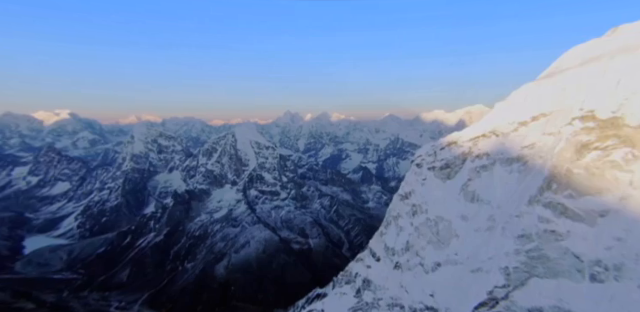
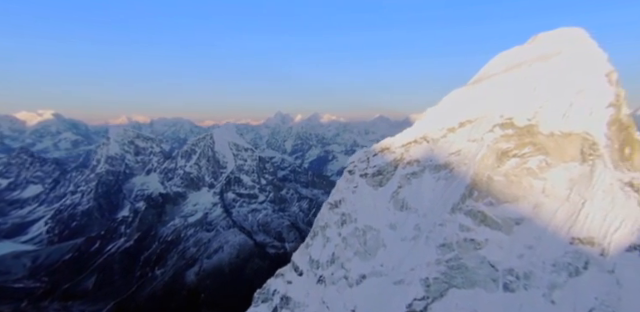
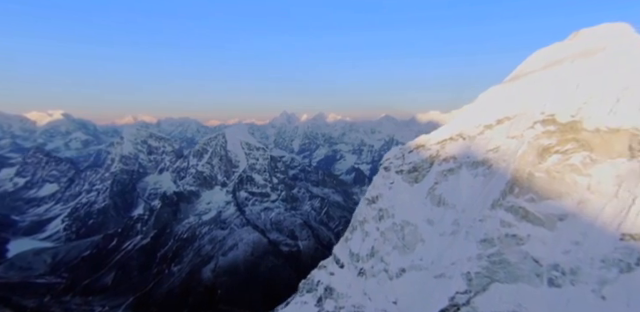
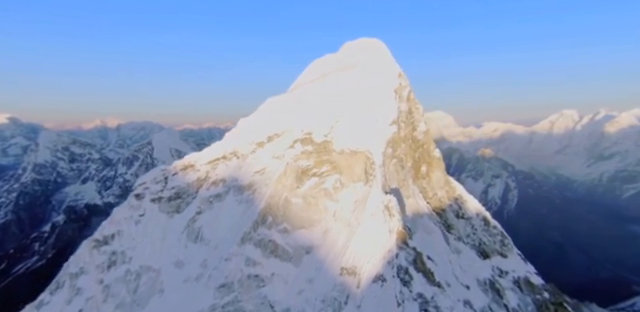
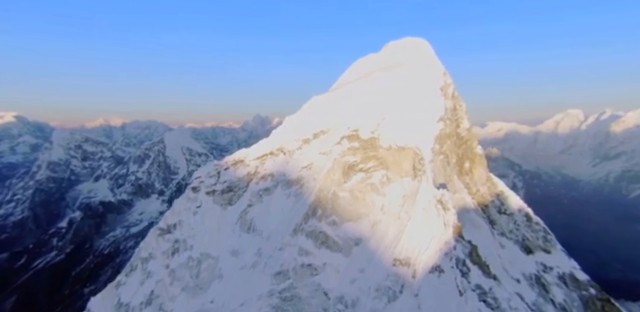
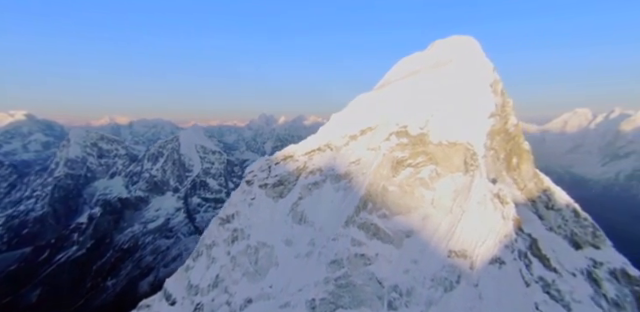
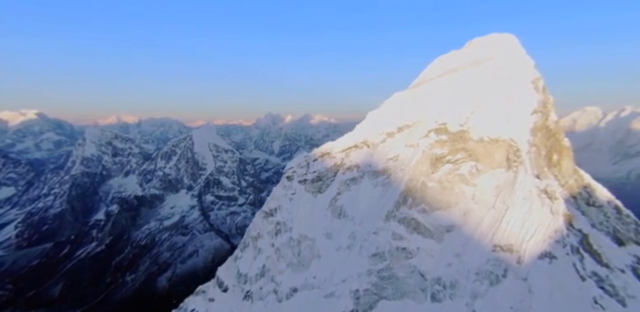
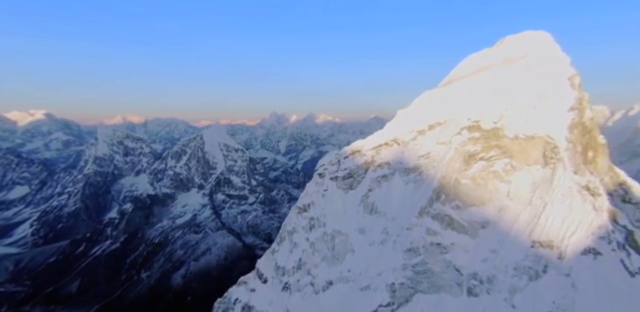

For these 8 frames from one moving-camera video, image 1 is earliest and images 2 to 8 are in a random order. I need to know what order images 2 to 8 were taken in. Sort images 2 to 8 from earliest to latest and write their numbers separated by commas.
3, 2, 8, 7, 6, 5, 4
